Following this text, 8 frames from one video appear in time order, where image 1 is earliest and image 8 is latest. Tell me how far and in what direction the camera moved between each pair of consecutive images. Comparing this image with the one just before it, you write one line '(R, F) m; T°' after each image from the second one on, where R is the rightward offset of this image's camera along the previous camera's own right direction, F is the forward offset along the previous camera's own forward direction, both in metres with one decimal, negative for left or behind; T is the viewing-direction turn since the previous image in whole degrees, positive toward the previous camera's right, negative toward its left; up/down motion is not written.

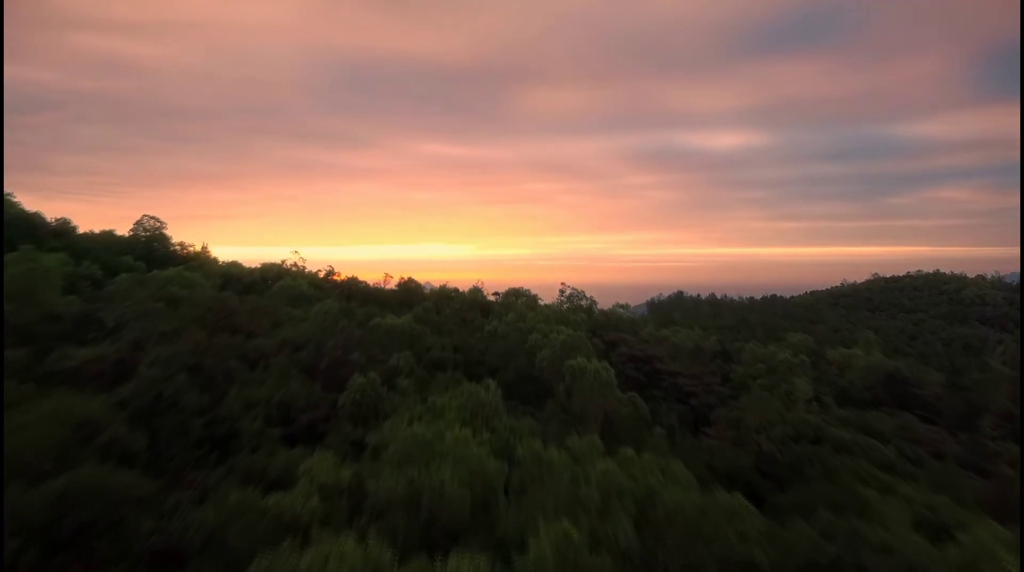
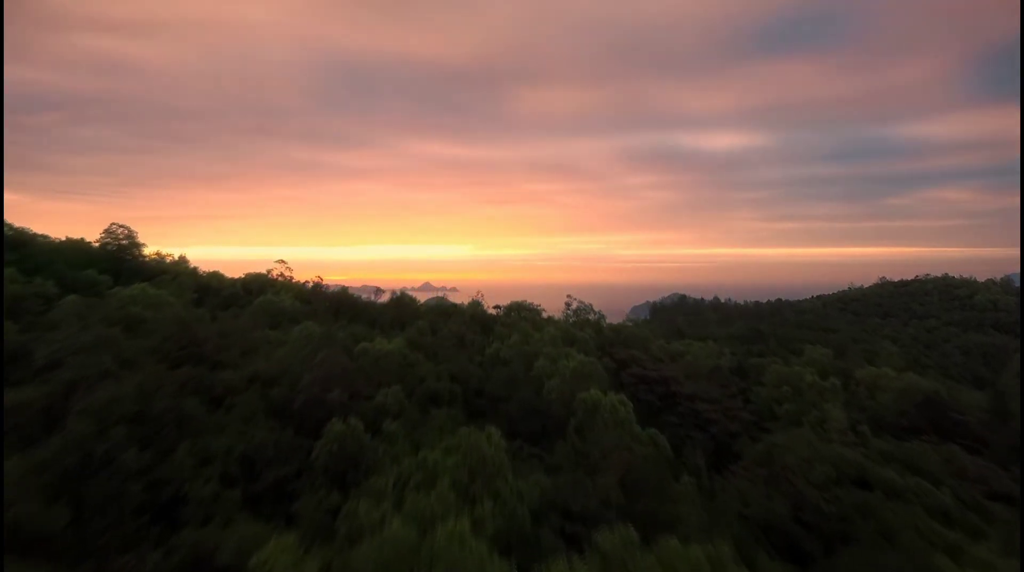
(-0.1, +1.1) m; 0°
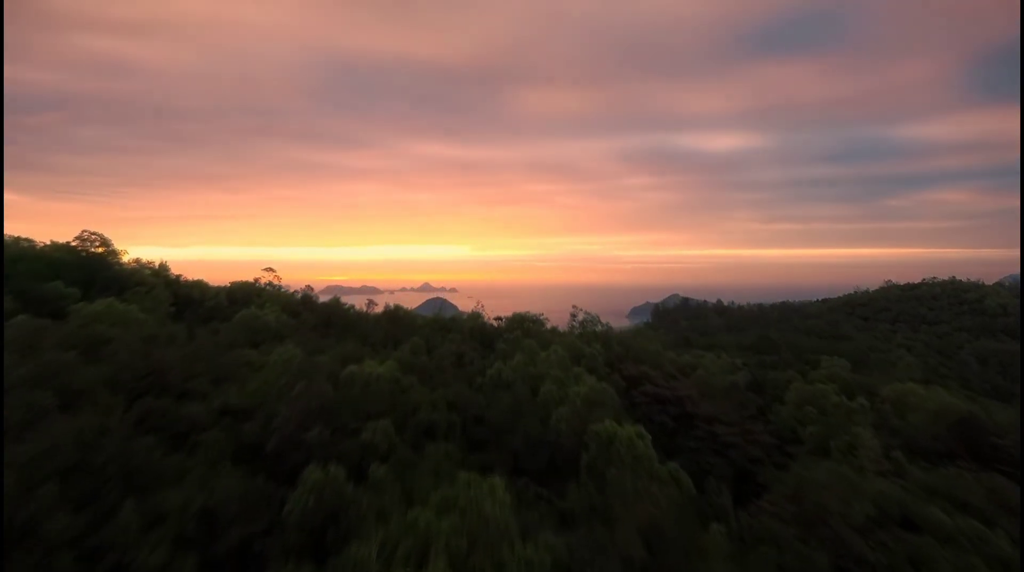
(-0.1, +0.8) m; 0°
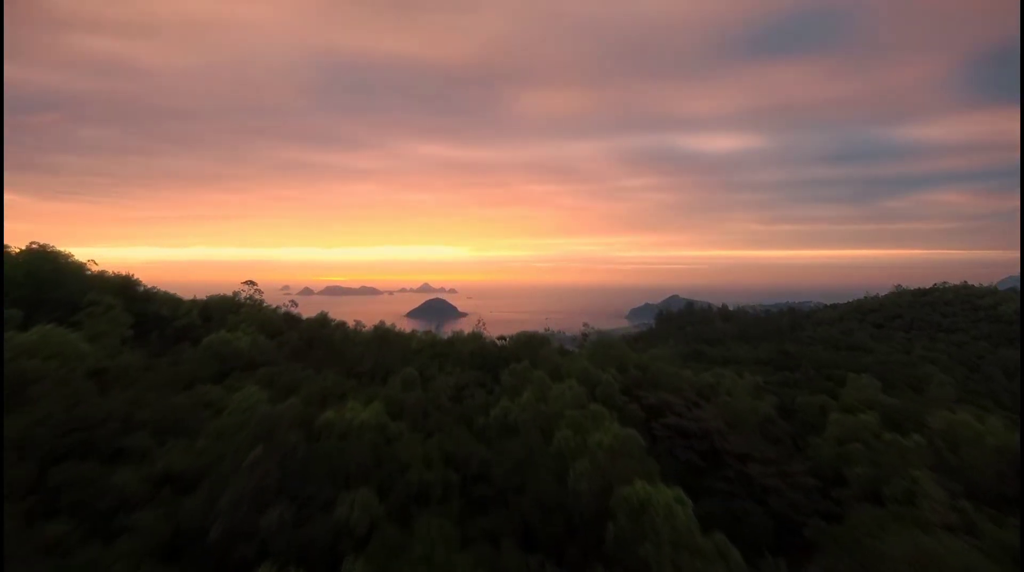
(-0.1, +1.3) m; 0°
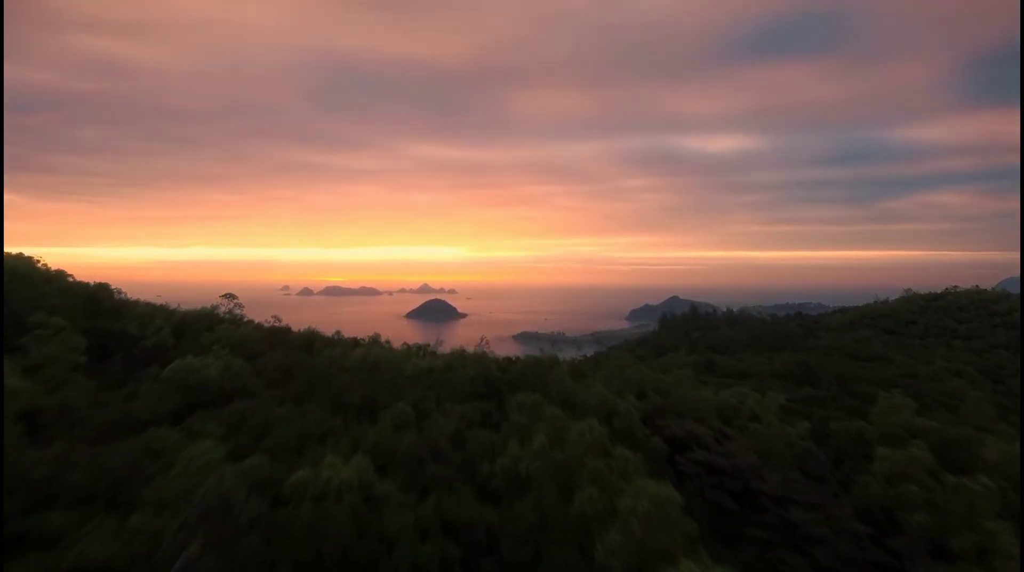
(-0.1, +1.1) m; 0°
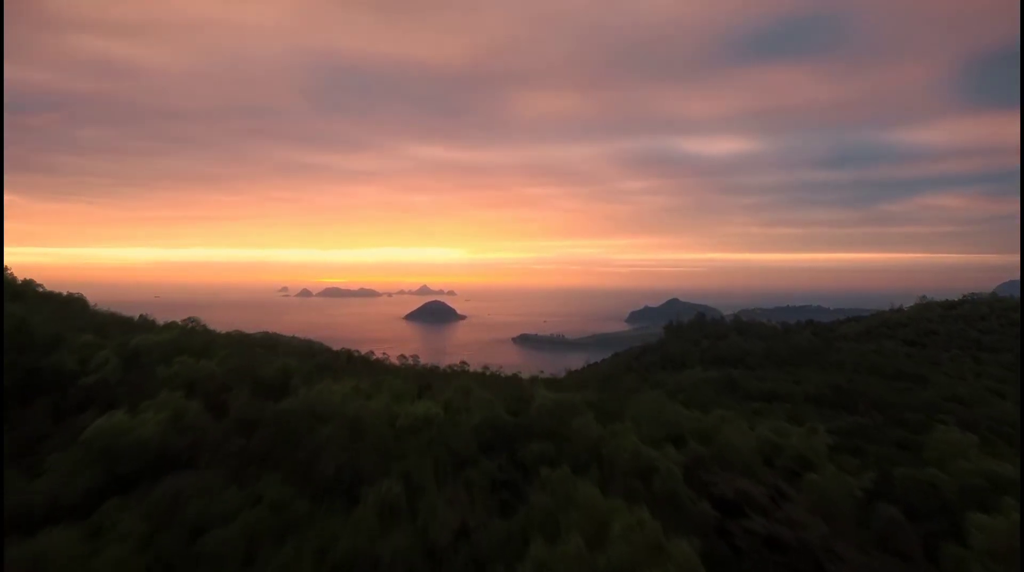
(-0.2, +1.6) m; 0°
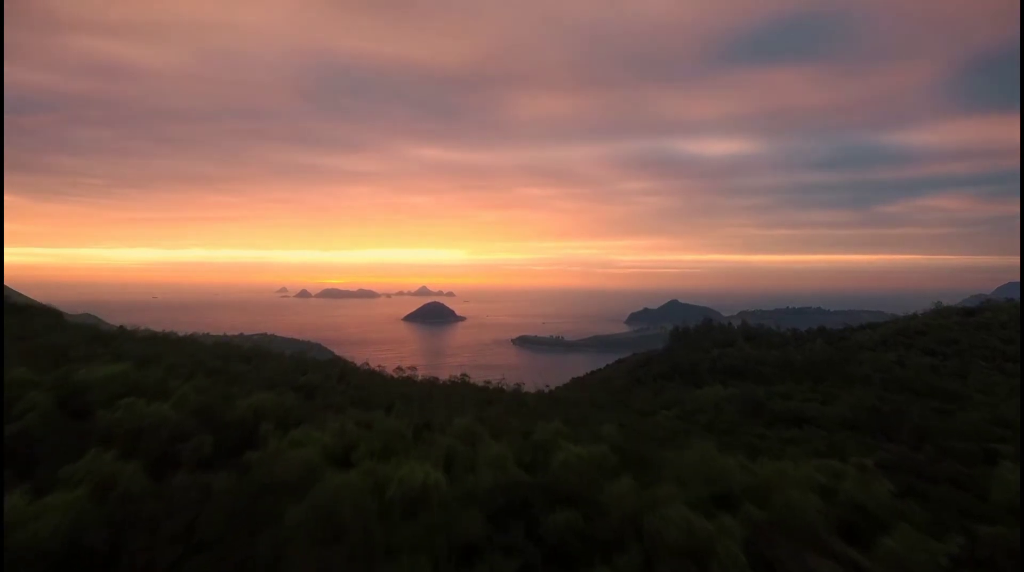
(-0.2, +1.5) m; 0°
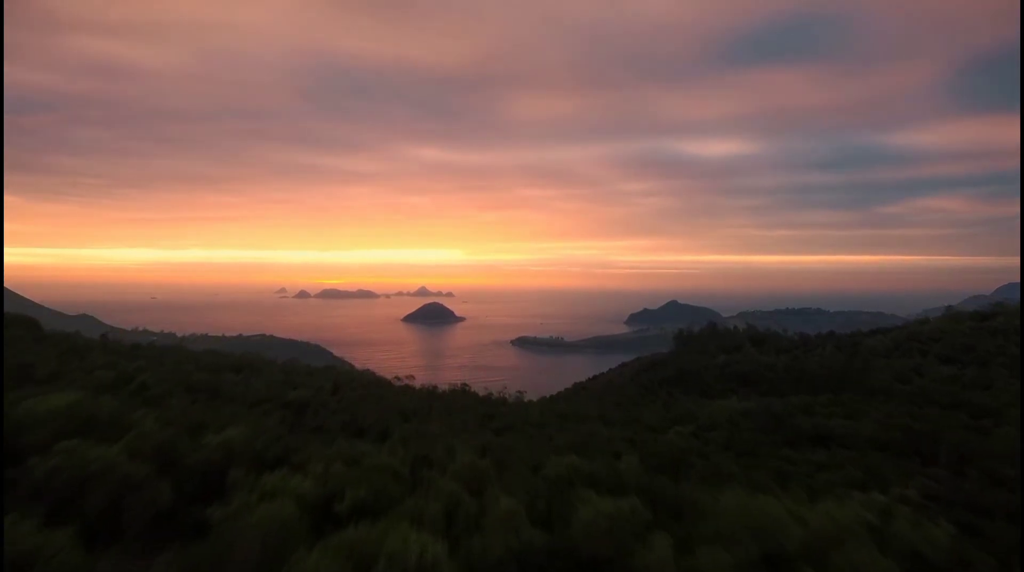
(-0.2, +1.1) m; 0°
